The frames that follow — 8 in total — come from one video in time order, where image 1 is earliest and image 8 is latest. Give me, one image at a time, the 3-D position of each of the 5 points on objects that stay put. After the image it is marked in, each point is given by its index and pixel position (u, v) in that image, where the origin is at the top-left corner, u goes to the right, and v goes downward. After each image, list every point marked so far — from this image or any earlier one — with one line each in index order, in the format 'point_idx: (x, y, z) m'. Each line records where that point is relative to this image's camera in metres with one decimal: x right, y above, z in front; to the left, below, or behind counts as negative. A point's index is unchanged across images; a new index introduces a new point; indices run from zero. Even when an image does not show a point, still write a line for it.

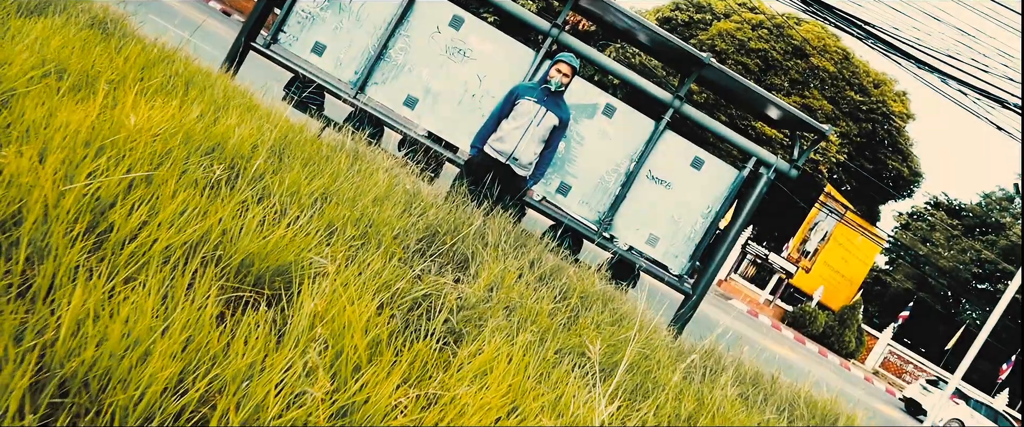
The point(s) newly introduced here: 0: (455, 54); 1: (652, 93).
0: (-0.5, +1.3, +6.3) m
1: (+1.1, +1.0, +6.4) m
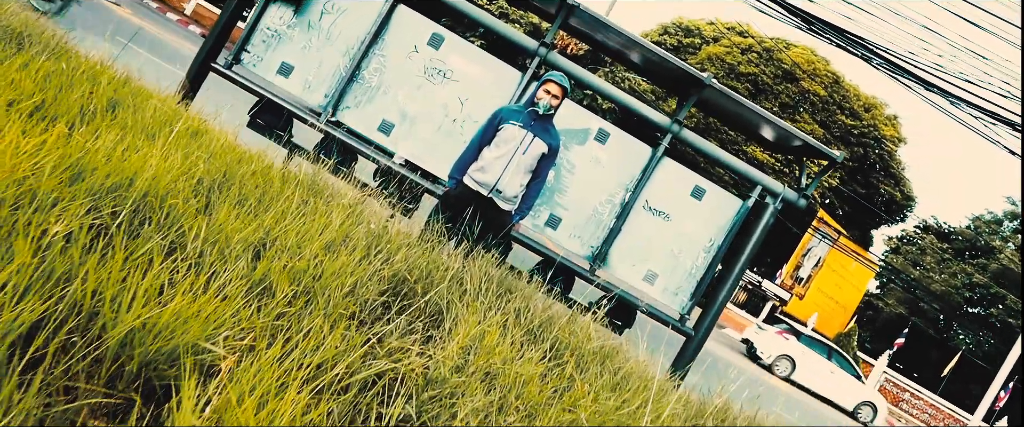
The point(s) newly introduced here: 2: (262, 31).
0: (-0.6, +1.0, +5.8) m
1: (+1.0, +0.7, +5.9) m
2: (-1.9, +1.4, +5.8) m
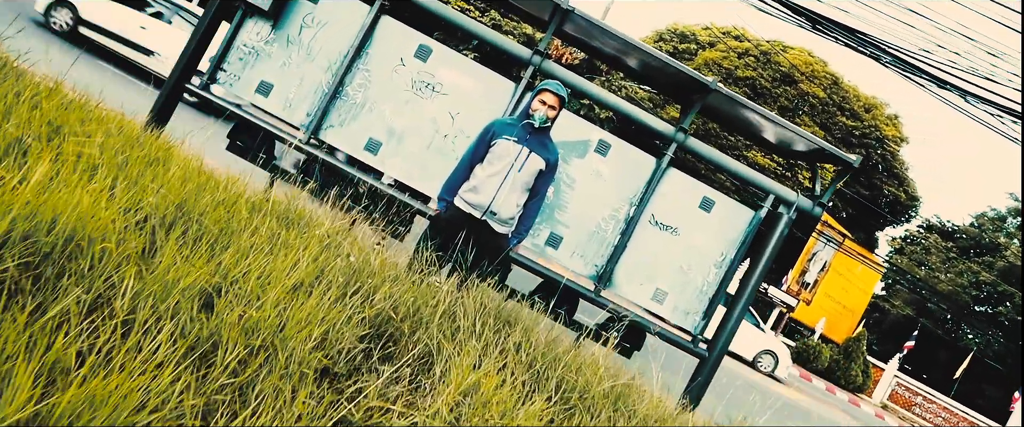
0: (-0.6, +0.9, +5.5) m
1: (+1.0, +0.6, +5.5) m
2: (-1.9, +1.2, +5.4) m
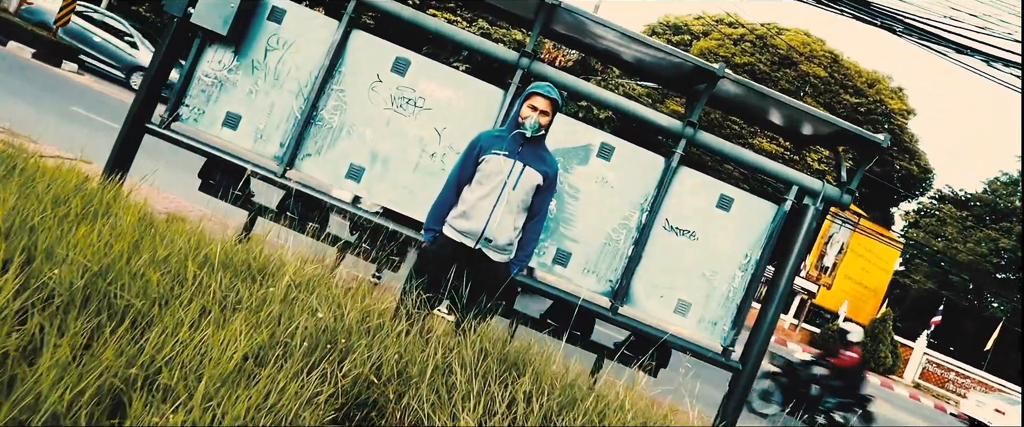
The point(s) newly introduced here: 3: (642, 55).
0: (-0.7, +0.7, +5.0) m
1: (+0.9, +0.6, +5.1) m
2: (-2.0, +0.9, +5.0) m
3: (+0.9, +1.1, +5.6) m
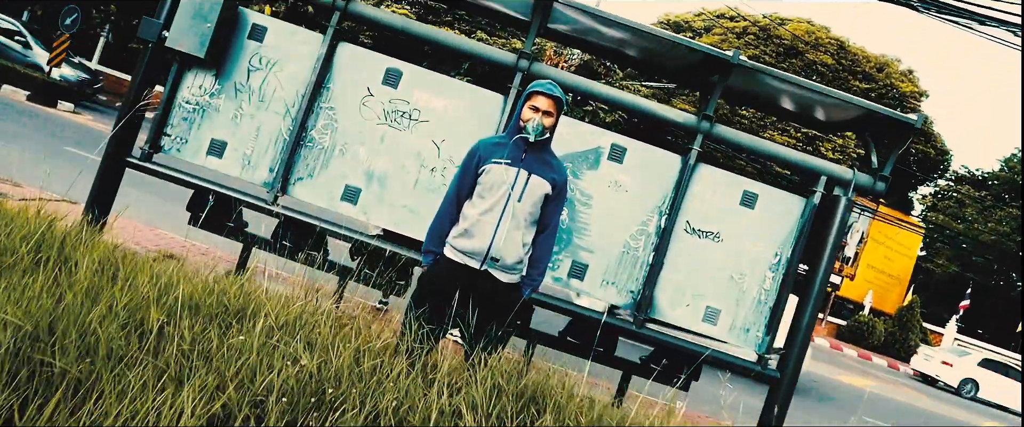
0: (-0.7, +0.6, +4.7) m
1: (+0.9, +0.6, +4.7) m
2: (-2.0, +0.6, +4.7) m
3: (+0.9, +1.1, +5.3) m
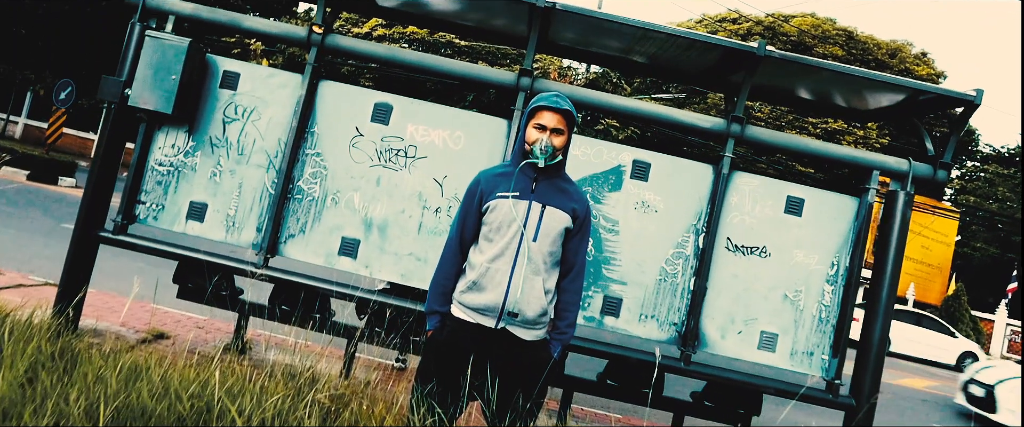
0: (-0.6, +0.3, +4.2) m
1: (+1.0, +0.5, +4.2) m
2: (-2.0, +0.2, +4.2) m
3: (+0.9, +1.0, +4.8) m
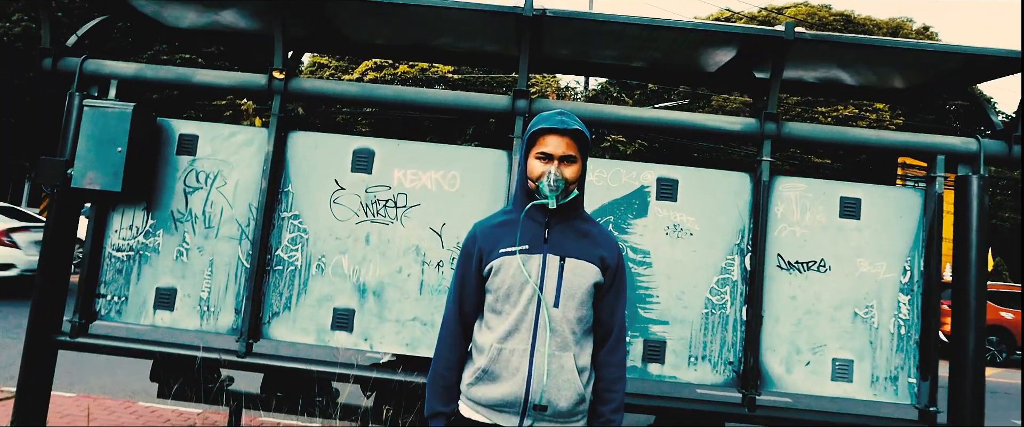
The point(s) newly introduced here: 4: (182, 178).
0: (-0.6, 0.0, +3.7) m
1: (+1.0, +0.4, +3.6) m
2: (-1.9, -0.2, +3.7) m
3: (+0.9, +0.9, +4.2) m
4: (-1.6, +0.2, +3.7) m
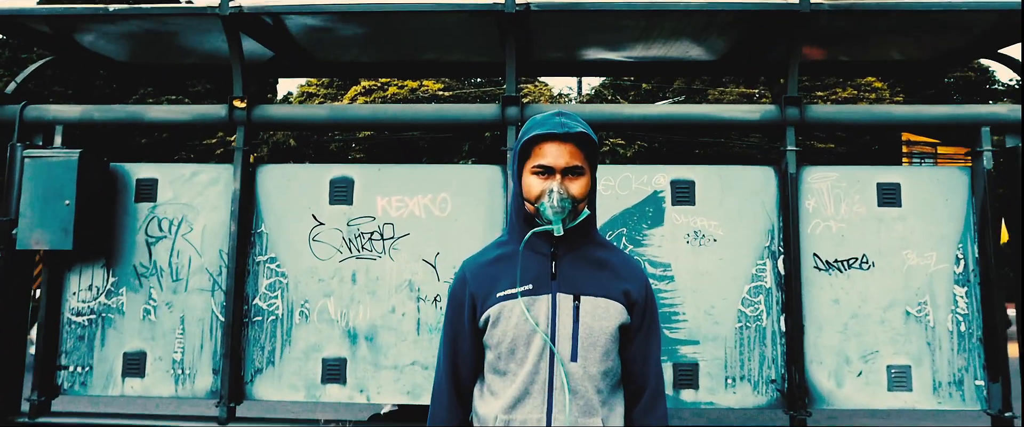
0: (-0.6, -0.1, +3.3) m
1: (+0.9, +0.4, +3.2) m
2: (-1.9, -0.5, +3.3) m
3: (+0.8, +0.8, +3.8) m
4: (-1.6, -0.1, +3.3) m
